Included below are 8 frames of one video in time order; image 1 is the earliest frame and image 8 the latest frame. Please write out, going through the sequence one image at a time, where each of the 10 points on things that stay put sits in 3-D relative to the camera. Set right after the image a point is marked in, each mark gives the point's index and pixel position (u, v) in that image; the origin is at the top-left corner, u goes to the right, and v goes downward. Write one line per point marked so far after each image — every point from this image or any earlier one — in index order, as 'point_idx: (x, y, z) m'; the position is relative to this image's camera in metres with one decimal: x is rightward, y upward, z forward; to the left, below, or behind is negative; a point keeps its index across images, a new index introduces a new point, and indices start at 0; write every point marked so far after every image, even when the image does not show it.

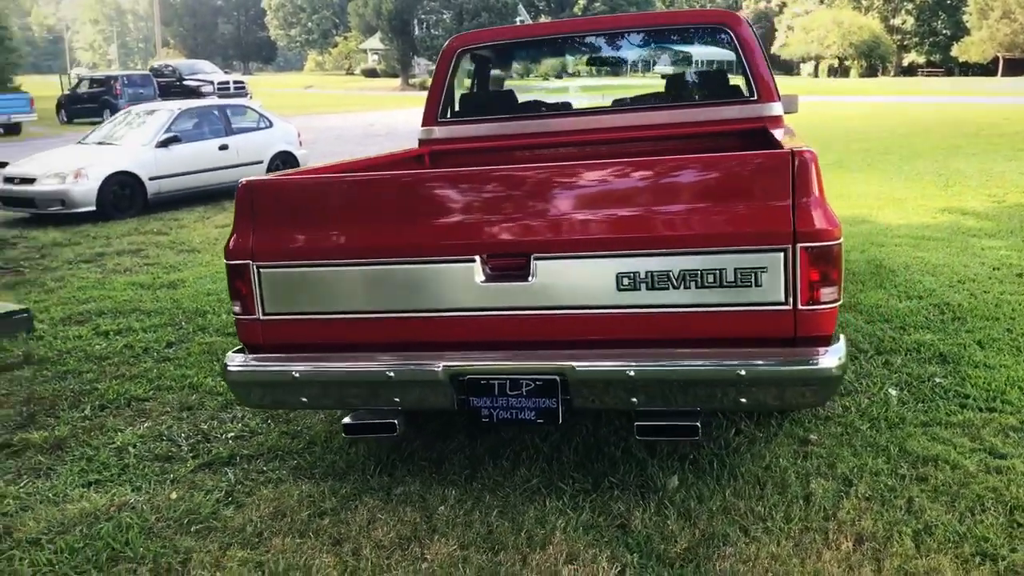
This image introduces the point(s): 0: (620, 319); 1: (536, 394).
0: (+0.3, -0.1, +3.1) m
1: (+0.1, -0.3, +3.2) m
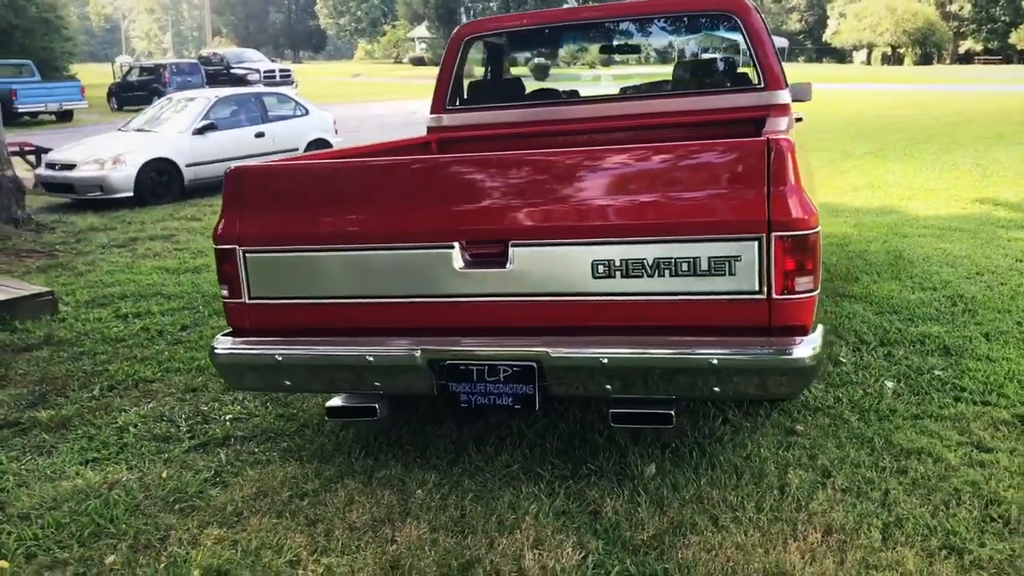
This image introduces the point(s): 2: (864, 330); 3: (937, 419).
0: (+0.2, -0.1, +3.1) m
1: (0.0, -0.3, +3.2) m
2: (+1.7, -0.2, +4.8) m
3: (+1.6, -0.5, +3.6) m
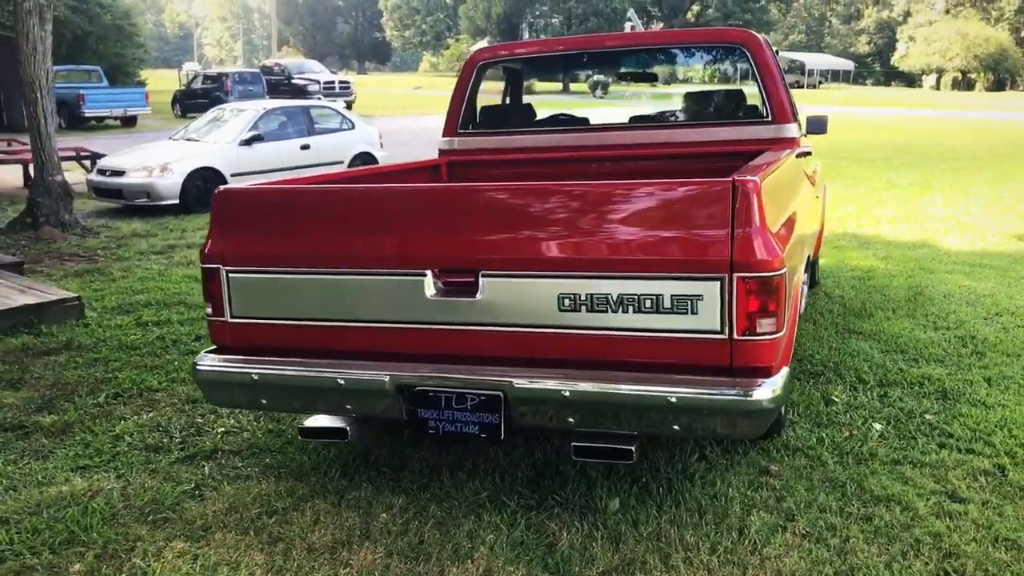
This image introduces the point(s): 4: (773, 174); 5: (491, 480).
0: (+0.1, -0.2, +3.1) m
1: (-0.1, -0.4, +3.2) m
2: (+1.7, -0.4, +4.7) m
3: (+1.5, -0.6, +3.5) m
4: (+0.9, +0.4, +3.5) m
5: (-0.1, -0.7, +3.5) m
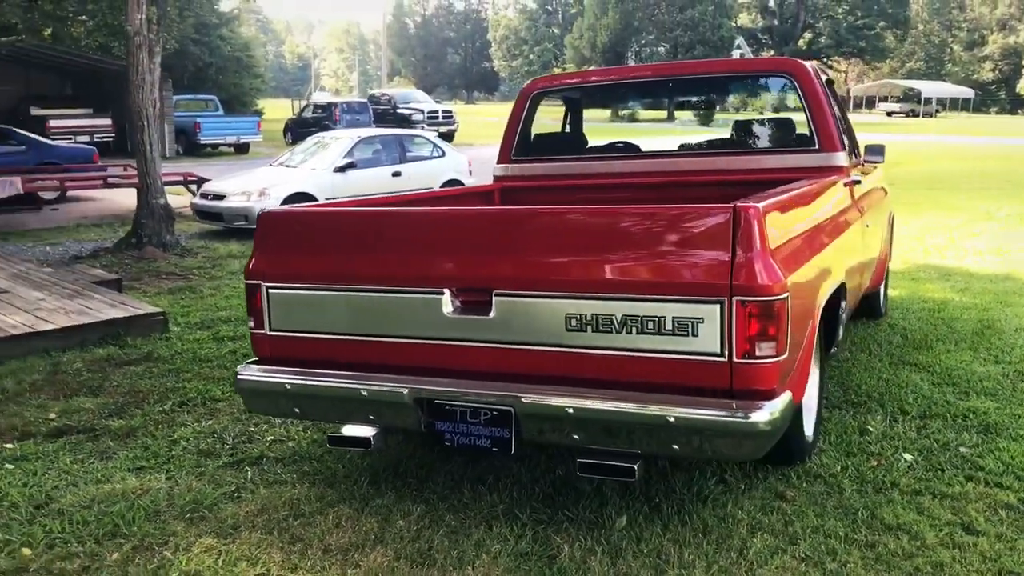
0: (+0.2, -0.2, +3.2) m
1: (-0.1, -0.5, +3.3) m
2: (+1.9, -0.5, +4.6) m
3: (+1.5, -0.7, +3.5) m
4: (+1.0, +0.3, +3.6) m
5: (0.0, -0.8, +3.6) m
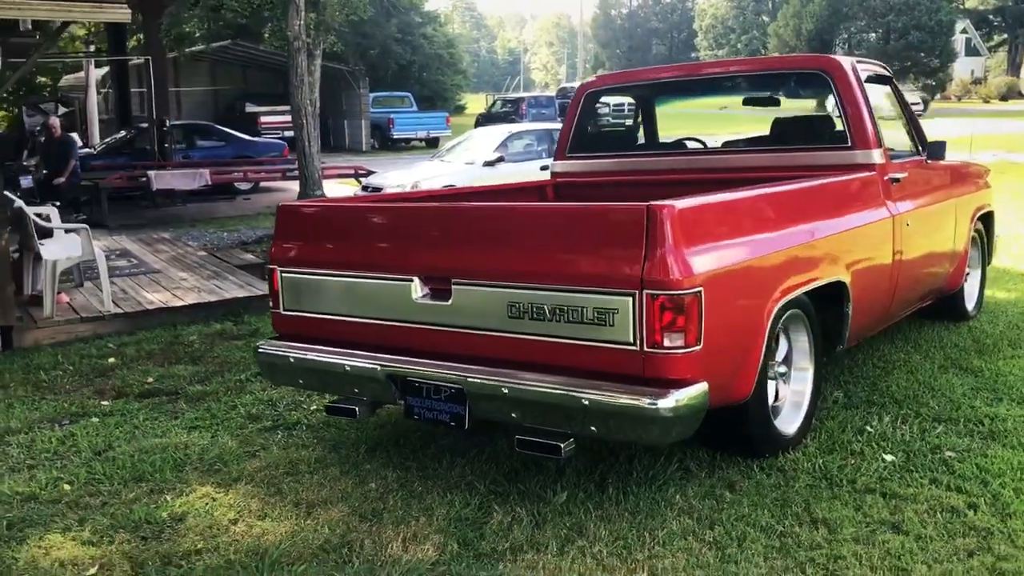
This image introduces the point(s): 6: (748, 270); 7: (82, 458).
0: (0.0, -0.2, +3.5) m
1: (-0.2, -0.4, +3.6) m
2: (+2.0, -0.5, +4.5) m
3: (+1.3, -0.7, +3.5) m
4: (+0.9, +0.3, +3.6) m
5: (-0.1, -0.7, +3.9) m
6: (+0.9, +0.1, +3.5) m
7: (-1.9, -0.8, +4.3) m
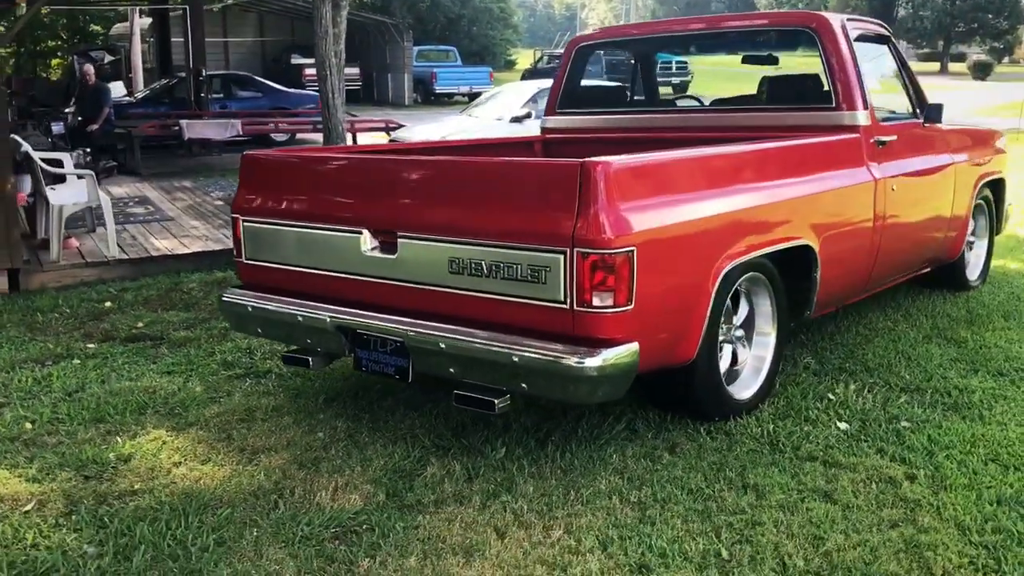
0: (-0.2, 0.0, +3.5) m
1: (-0.4, -0.2, +3.7) m
2: (+1.8, -0.4, +4.4) m
3: (+1.1, -0.6, +3.4) m
4: (+0.7, +0.5, +3.6) m
5: (-0.3, -0.5, +3.9) m
6: (+0.6, +0.2, +3.4) m
7: (-2.1, -0.5, +4.4) m
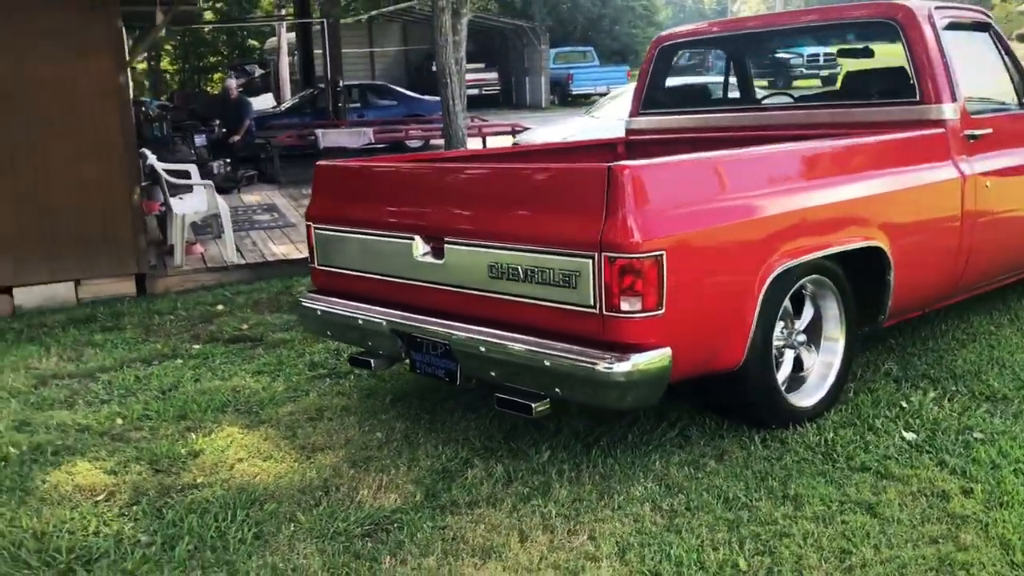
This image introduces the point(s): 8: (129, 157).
0: (-0.1, 0.0, +3.5) m
1: (-0.3, -0.3, +3.7) m
2: (+2.1, -0.4, +4.2) m
3: (+1.2, -0.6, +3.3) m
4: (+0.9, +0.5, +3.5) m
5: (-0.1, -0.6, +4.0) m
6: (+0.8, +0.2, +3.4) m
7: (-1.8, -0.5, +4.7) m
8: (-2.7, +0.9, +6.9) m
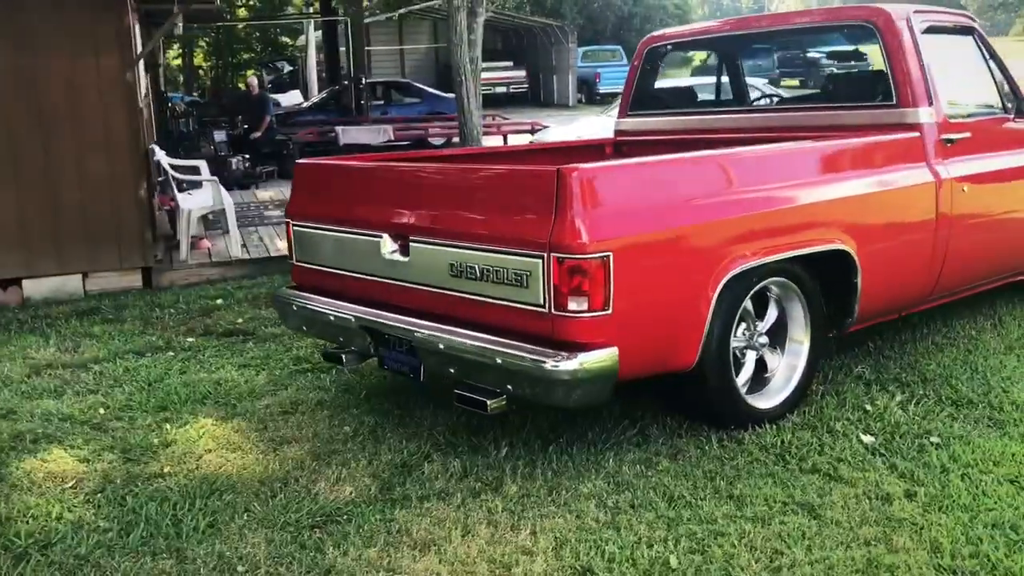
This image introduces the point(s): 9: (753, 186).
0: (-0.2, 0.0, +3.6) m
1: (-0.4, -0.3, +3.8) m
2: (+1.9, -0.4, +4.2) m
3: (+1.1, -0.6, +3.3) m
4: (+0.7, +0.5, +3.5) m
5: (-0.2, -0.5, +4.0) m
6: (+0.6, +0.2, +3.4) m
7: (-1.9, -0.5, +4.8) m
8: (-2.7, +1.0, +7.1) m
9: (+0.8, +0.4, +3.6) m
